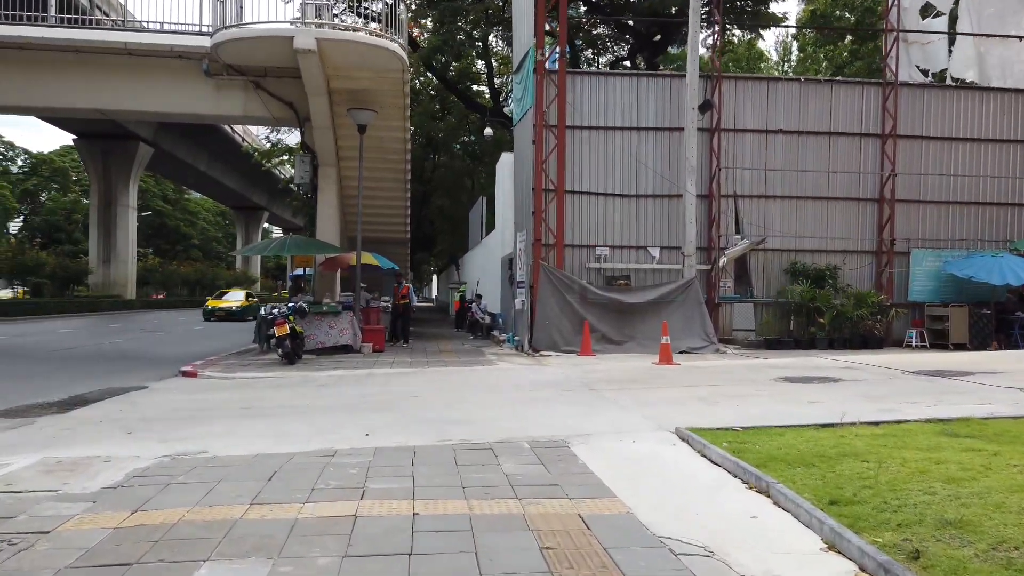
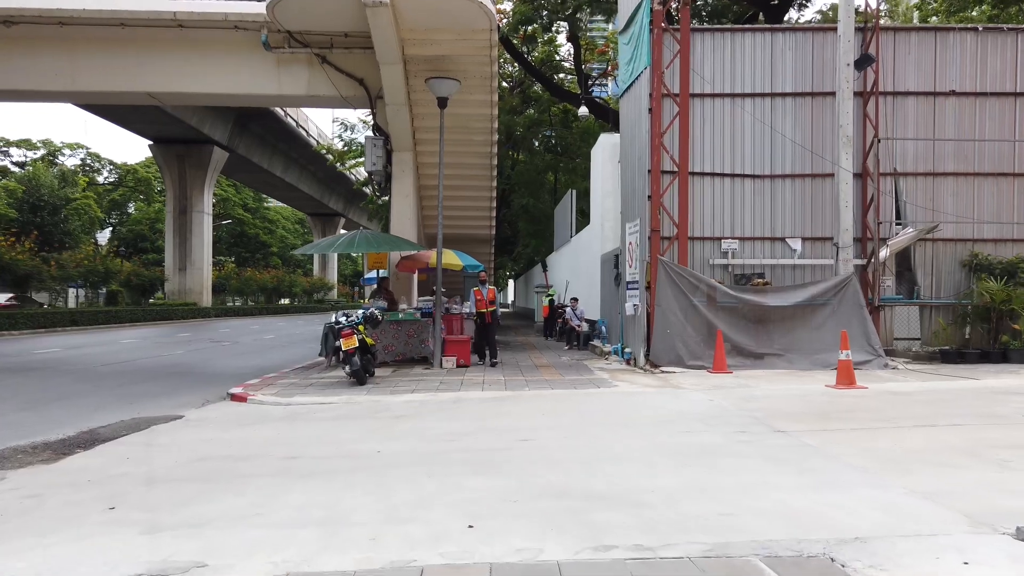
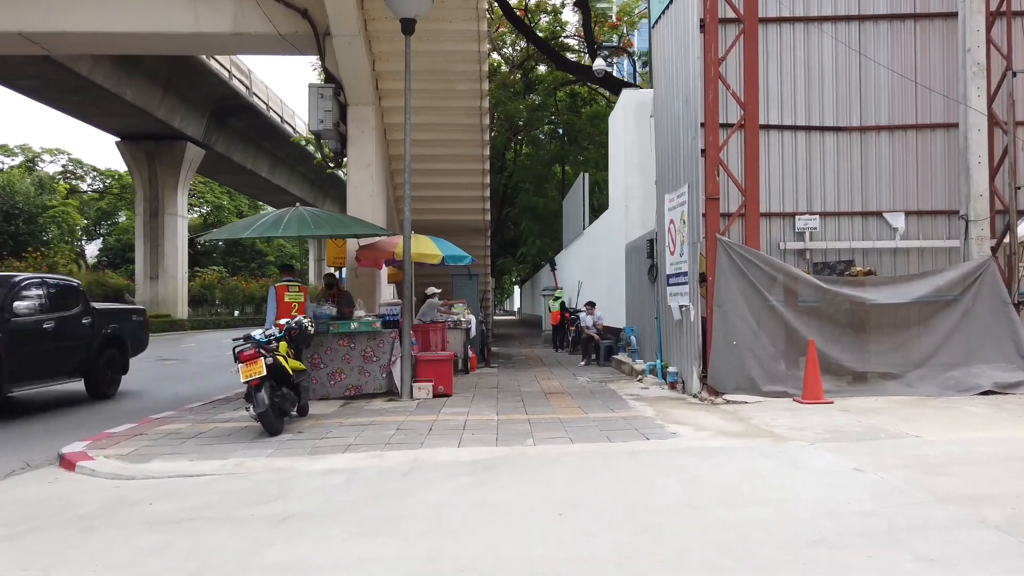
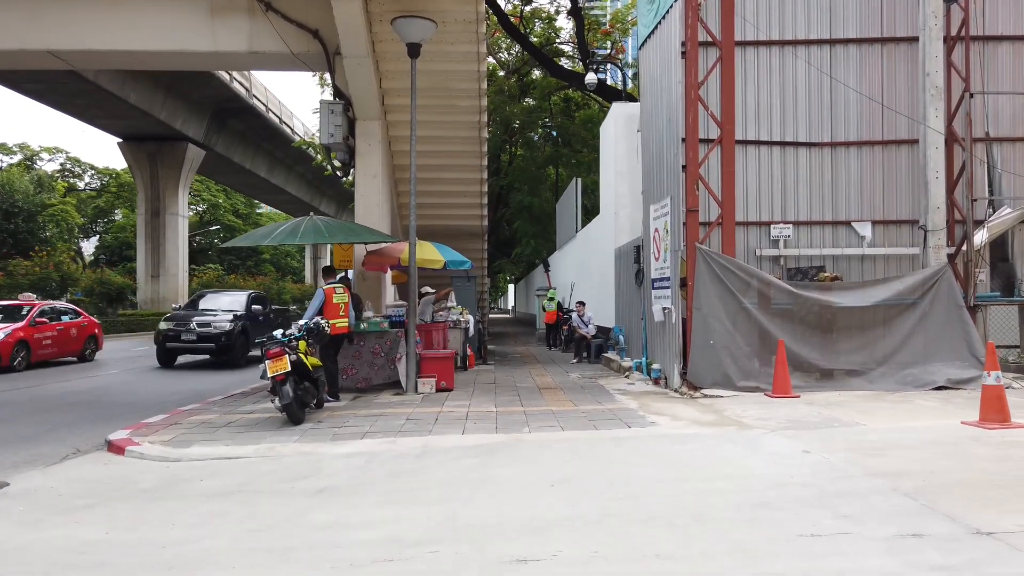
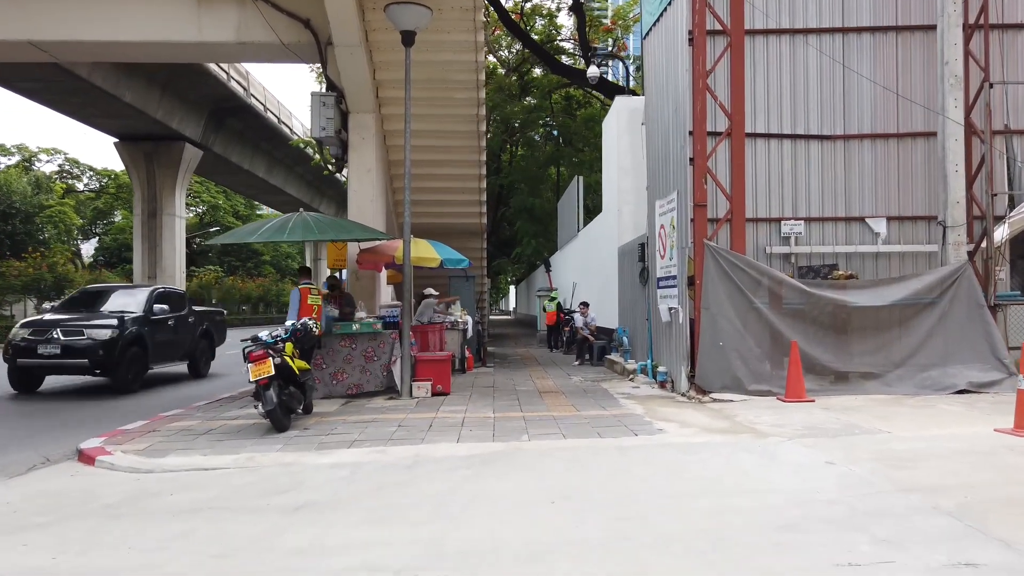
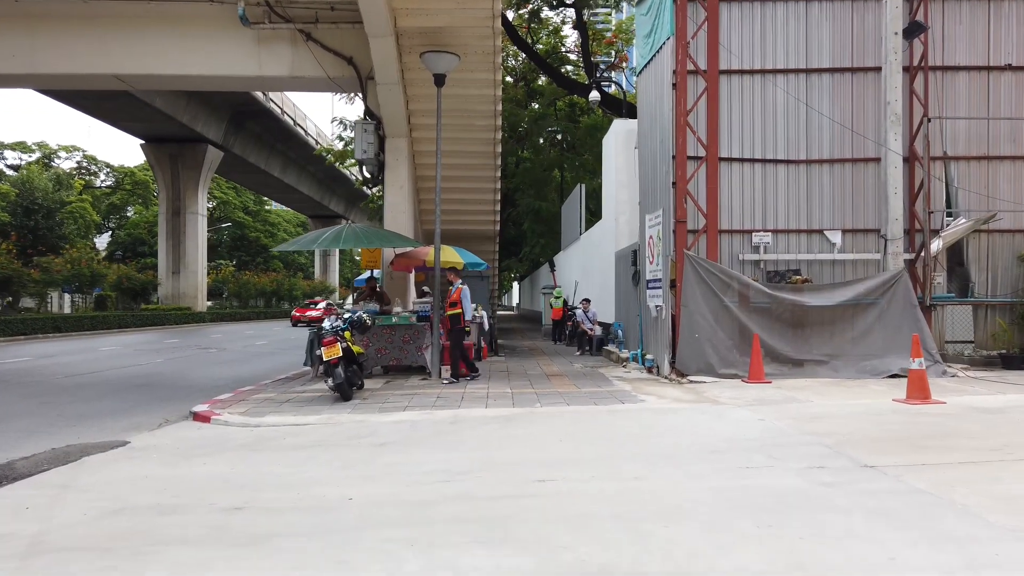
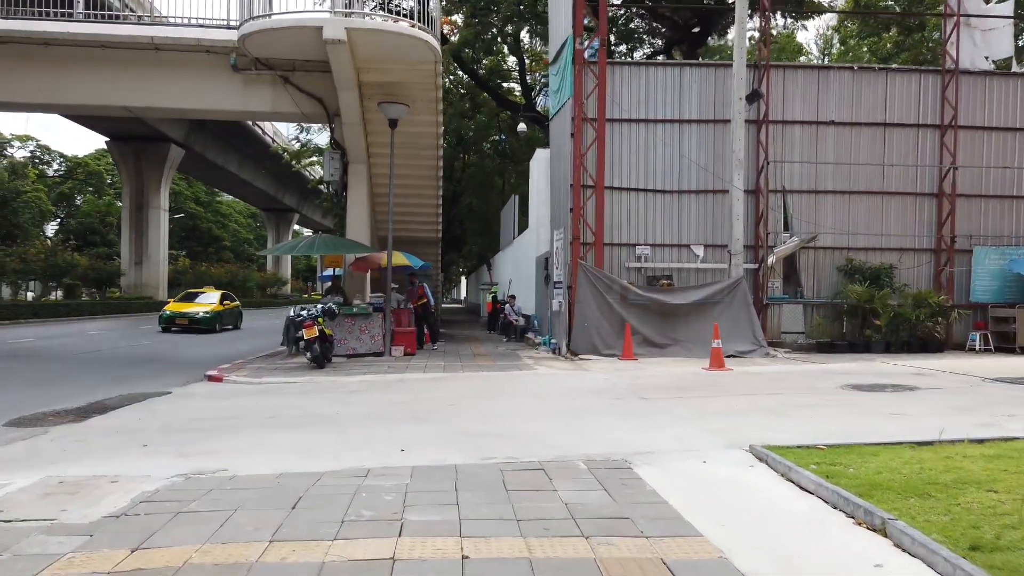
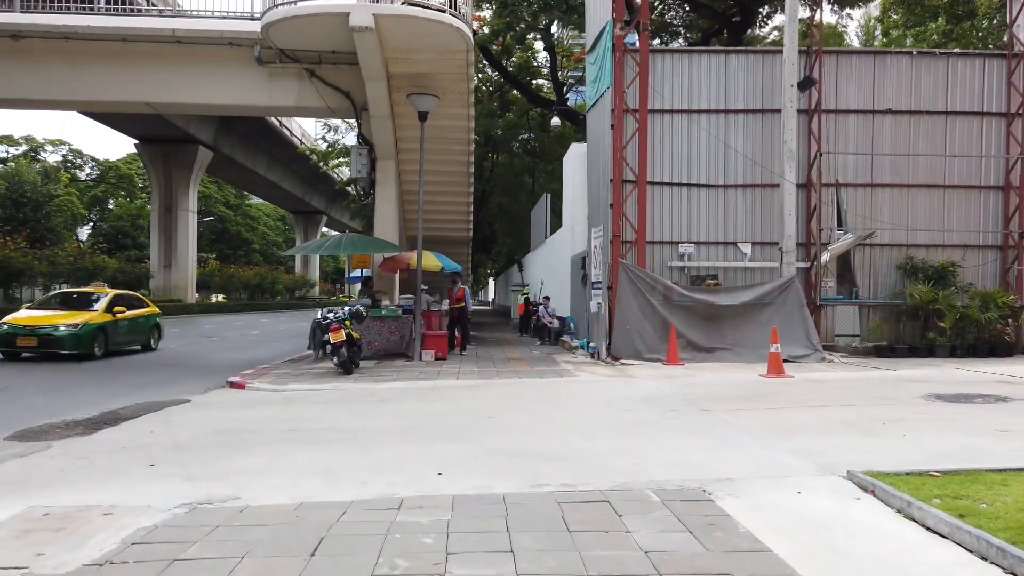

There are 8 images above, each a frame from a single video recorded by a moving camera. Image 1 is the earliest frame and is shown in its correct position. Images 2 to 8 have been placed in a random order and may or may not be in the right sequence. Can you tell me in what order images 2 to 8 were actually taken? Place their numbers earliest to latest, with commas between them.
7, 8, 2, 6, 4, 5, 3
